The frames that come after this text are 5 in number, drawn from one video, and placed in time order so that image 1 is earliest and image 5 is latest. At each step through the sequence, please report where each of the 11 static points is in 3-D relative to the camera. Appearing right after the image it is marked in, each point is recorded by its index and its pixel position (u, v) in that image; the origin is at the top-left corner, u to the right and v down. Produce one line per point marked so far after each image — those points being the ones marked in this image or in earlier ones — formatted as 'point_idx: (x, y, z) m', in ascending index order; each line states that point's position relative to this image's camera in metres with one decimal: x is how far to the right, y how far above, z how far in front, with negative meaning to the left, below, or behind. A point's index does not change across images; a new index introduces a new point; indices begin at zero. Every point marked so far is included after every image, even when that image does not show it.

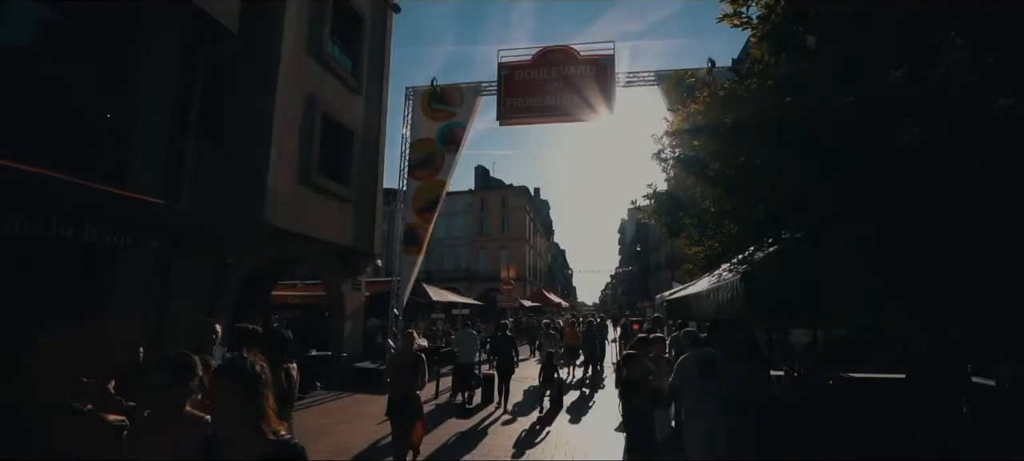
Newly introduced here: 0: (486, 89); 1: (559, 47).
0: (-0.8, +4.3, +15.4) m
1: (+1.4, +5.1, +14.2) m
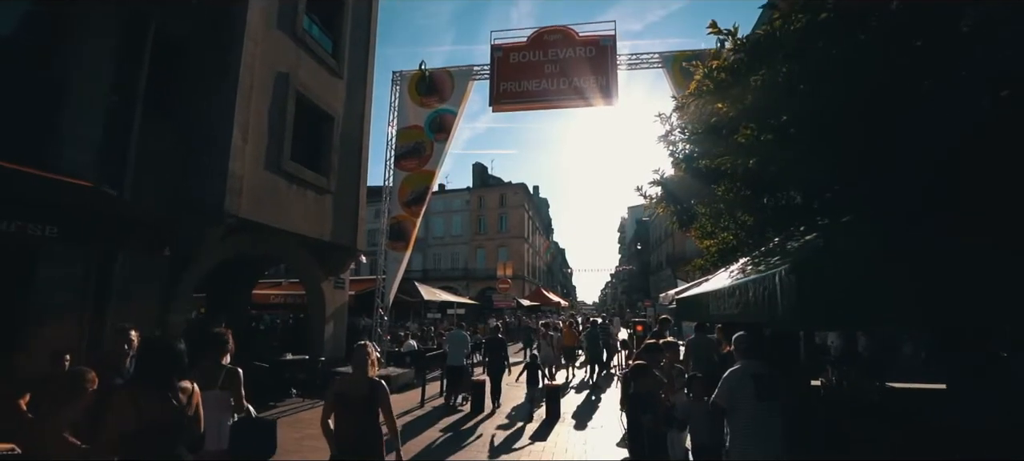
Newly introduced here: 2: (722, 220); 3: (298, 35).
0: (-1.0, +4.5, +14.4) m
1: (+1.2, +5.3, +13.2) m
2: (+4.4, +0.2, +10.3) m
3: (-4.5, +4.2, +10.8) m
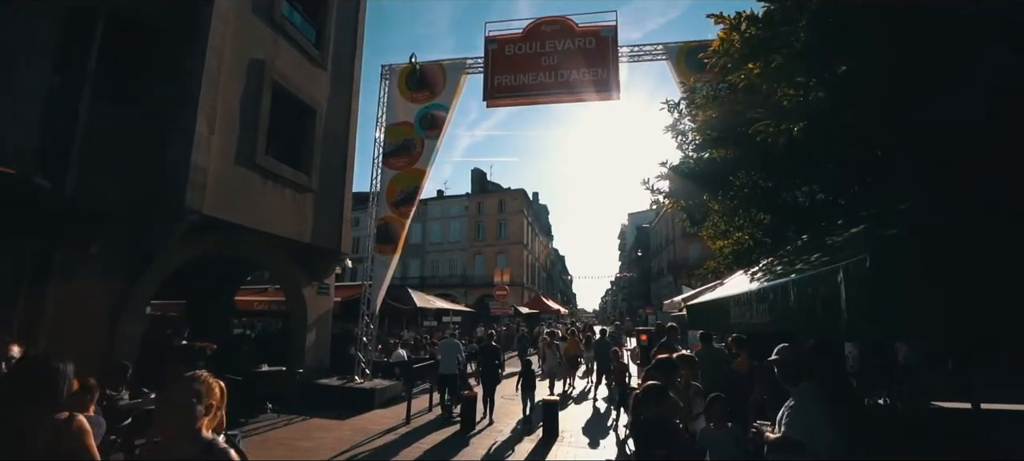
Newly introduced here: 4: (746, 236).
0: (-1.1, +4.4, +13.6) m
1: (+1.1, +5.2, +12.4) m
2: (+4.2, +0.2, +9.5) m
3: (-4.7, +4.1, +10.0) m
4: (+4.3, -0.1, +9.3) m
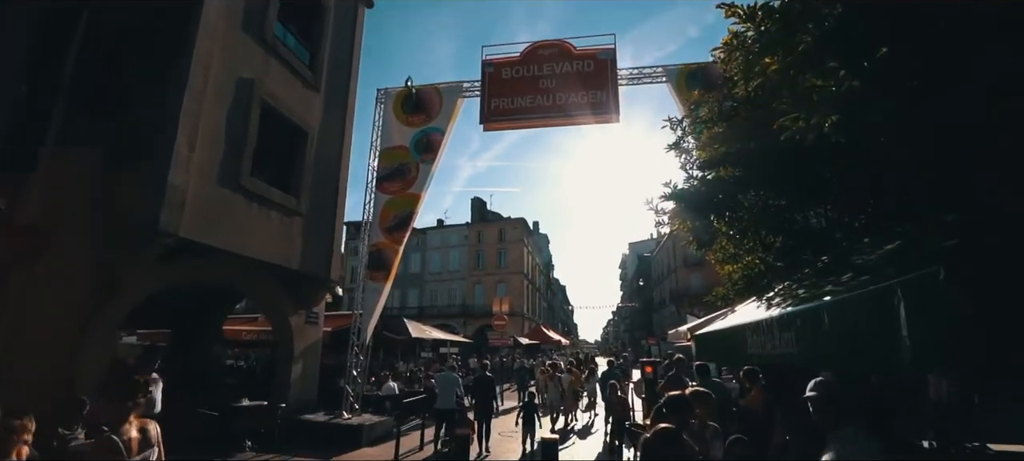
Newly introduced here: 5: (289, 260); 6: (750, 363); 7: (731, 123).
0: (-1.2, +3.7, +13.4) m
1: (+1.0, +4.6, +12.2) m
2: (+4.2, -0.2, +9.0) m
3: (-4.7, +3.7, +9.7) m
4: (+4.2, -0.5, +8.8) m
5: (-4.5, -0.6, +10.2) m
6: (+2.3, -1.3, +4.9) m
7: (+3.2, +1.6, +7.5) m
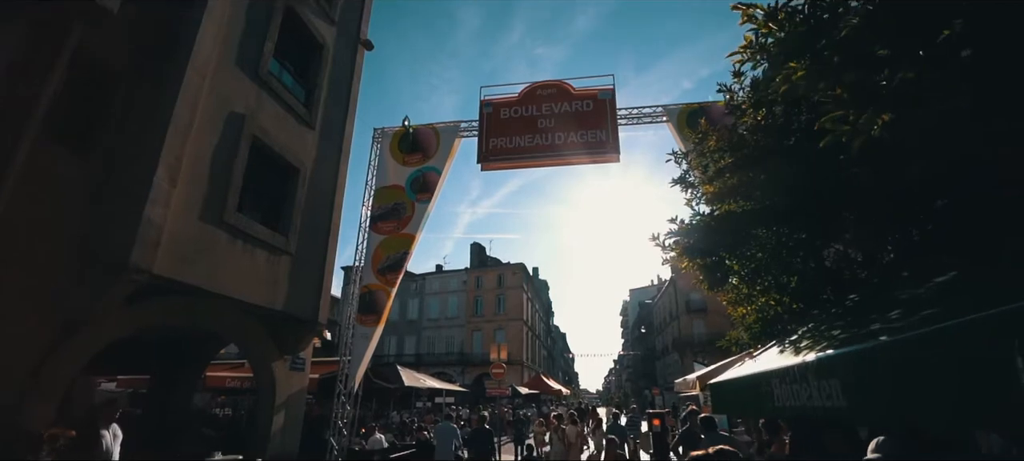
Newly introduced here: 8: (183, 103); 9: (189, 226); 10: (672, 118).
0: (-1.2, +2.6, +13.3) m
1: (+1.0, +3.6, +12.2) m
2: (+4.1, -0.9, +8.5) m
3: (-4.8, +2.9, +9.6) m
4: (+4.2, -1.2, +8.3) m
5: (-4.6, -1.4, +9.7) m
6: (+2.2, -1.6, +4.3) m
7: (+3.2, +1.1, +7.2) m
8: (-5.0, +1.9, +7.6) m
9: (-5.0, +0.1, +7.9) m
10: (+3.4, +2.4, +10.6) m
